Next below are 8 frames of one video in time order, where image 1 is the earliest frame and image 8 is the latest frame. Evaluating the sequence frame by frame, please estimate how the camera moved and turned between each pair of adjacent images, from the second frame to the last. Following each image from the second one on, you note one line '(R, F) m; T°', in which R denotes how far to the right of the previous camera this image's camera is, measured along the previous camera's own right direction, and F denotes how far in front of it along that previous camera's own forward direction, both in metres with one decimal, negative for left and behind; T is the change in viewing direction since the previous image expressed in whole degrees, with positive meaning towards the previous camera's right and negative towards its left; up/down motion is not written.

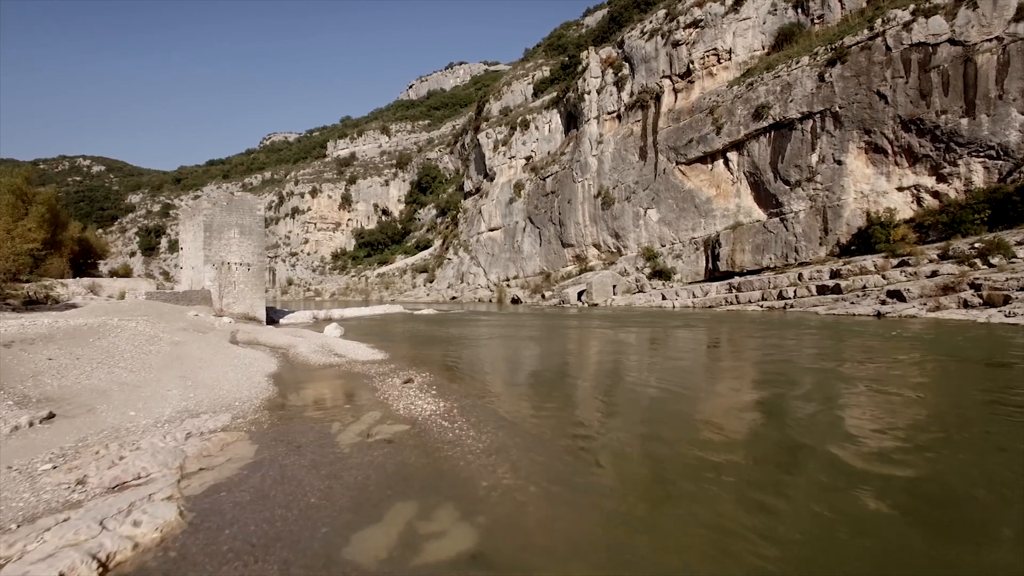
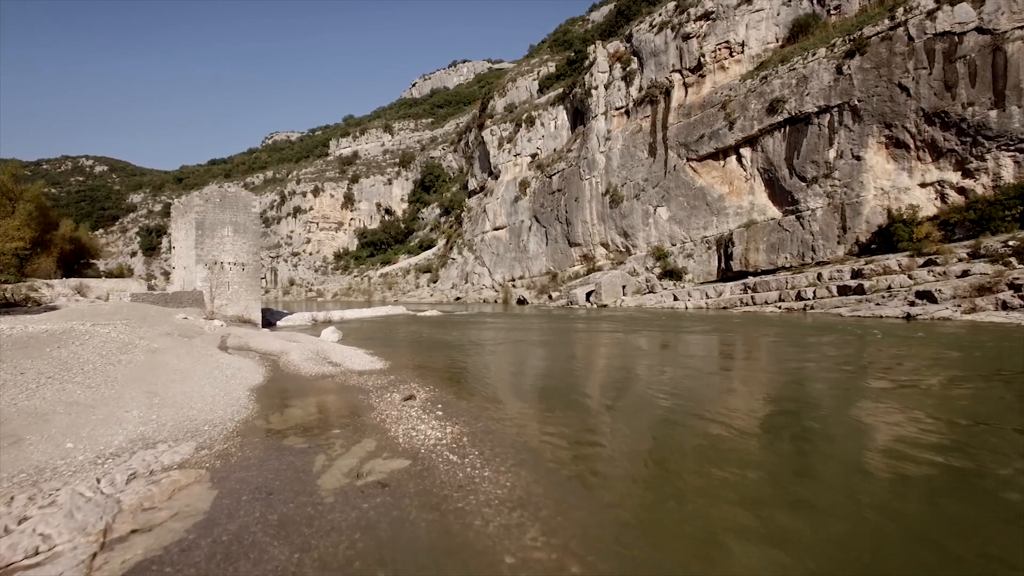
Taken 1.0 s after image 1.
(-0.2, +1.0) m; 0°
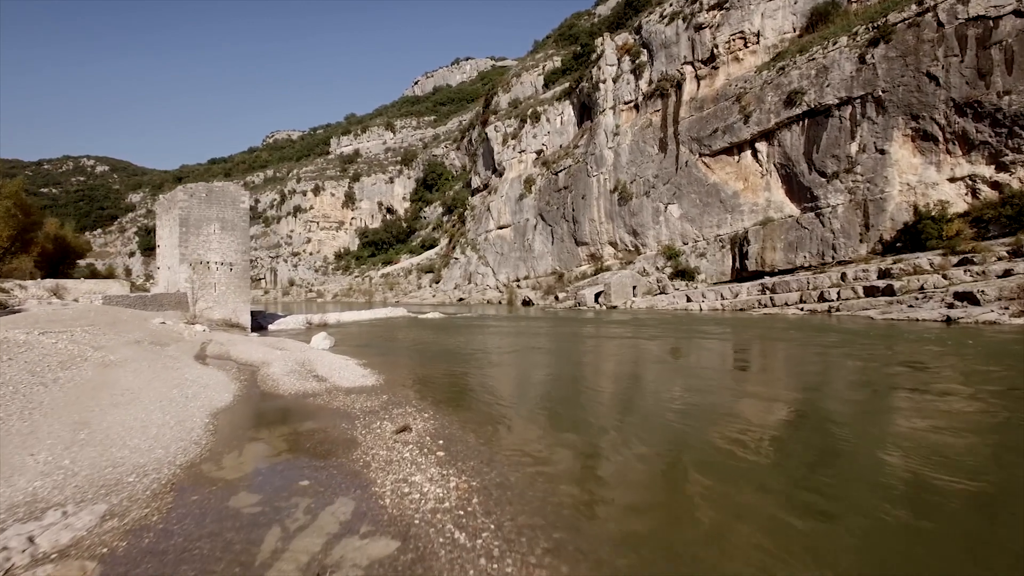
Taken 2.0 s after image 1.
(-0.2, +1.3) m; 0°
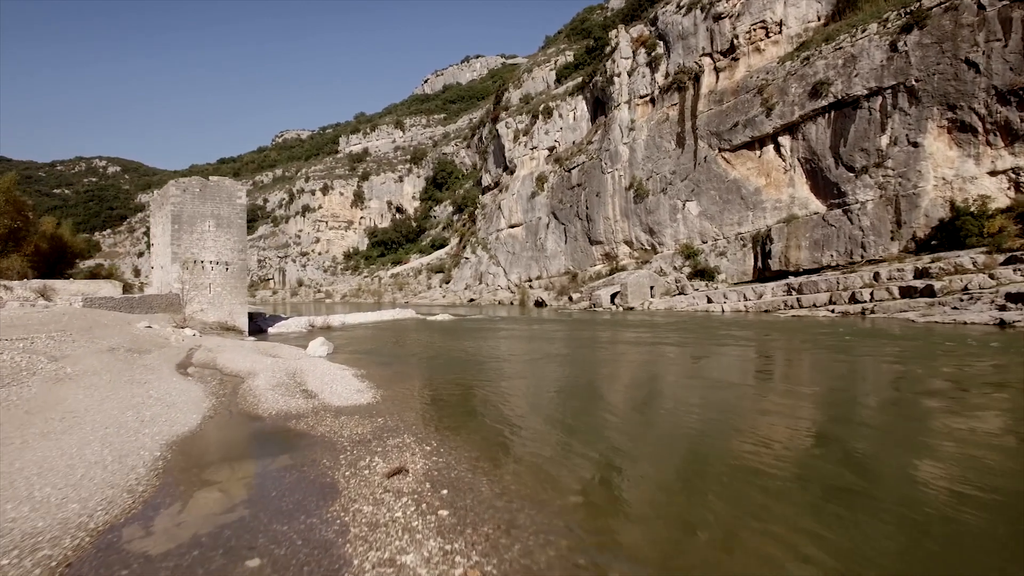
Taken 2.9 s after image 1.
(-0.1, +1.1) m; -1°
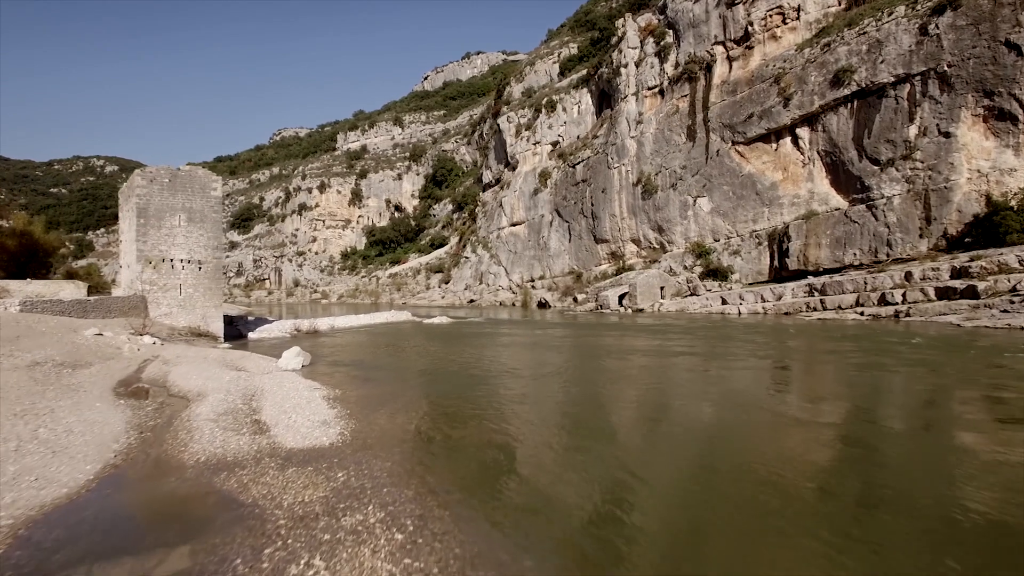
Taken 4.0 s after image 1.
(-0.1, +1.6) m; 0°
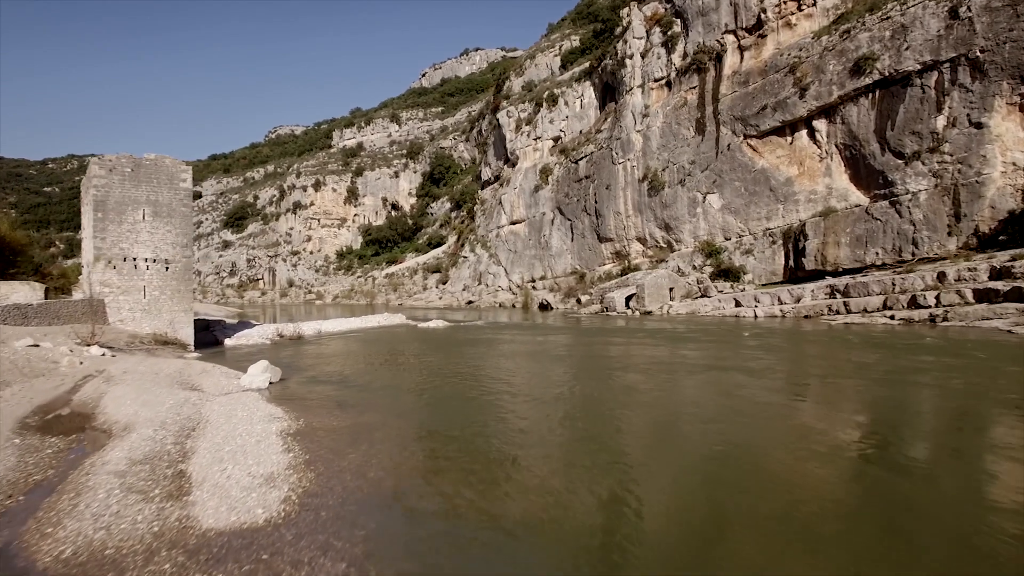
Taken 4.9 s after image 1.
(-0.1, +1.5) m; 0°
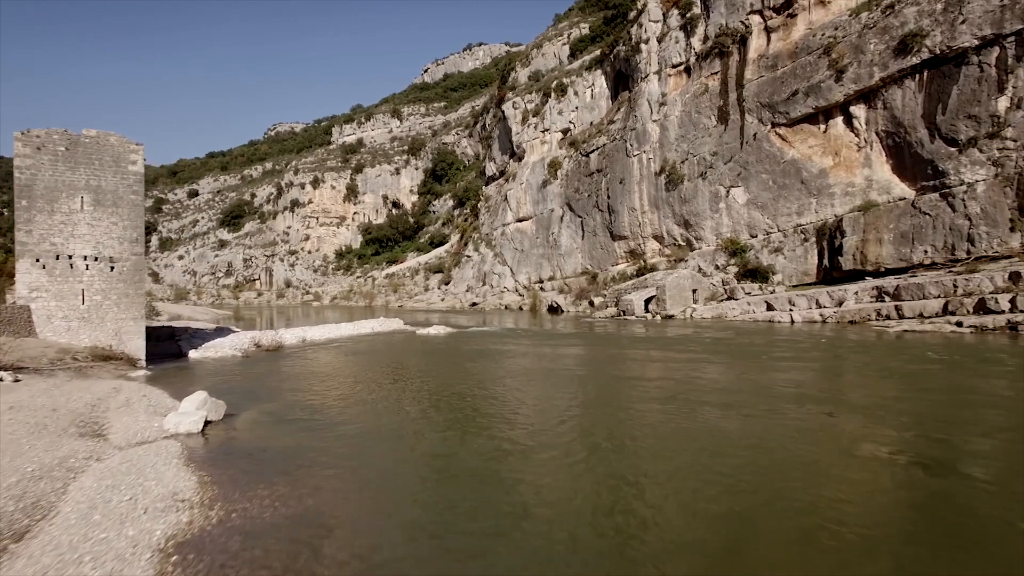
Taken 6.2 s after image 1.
(-0.3, +2.3) m; 0°
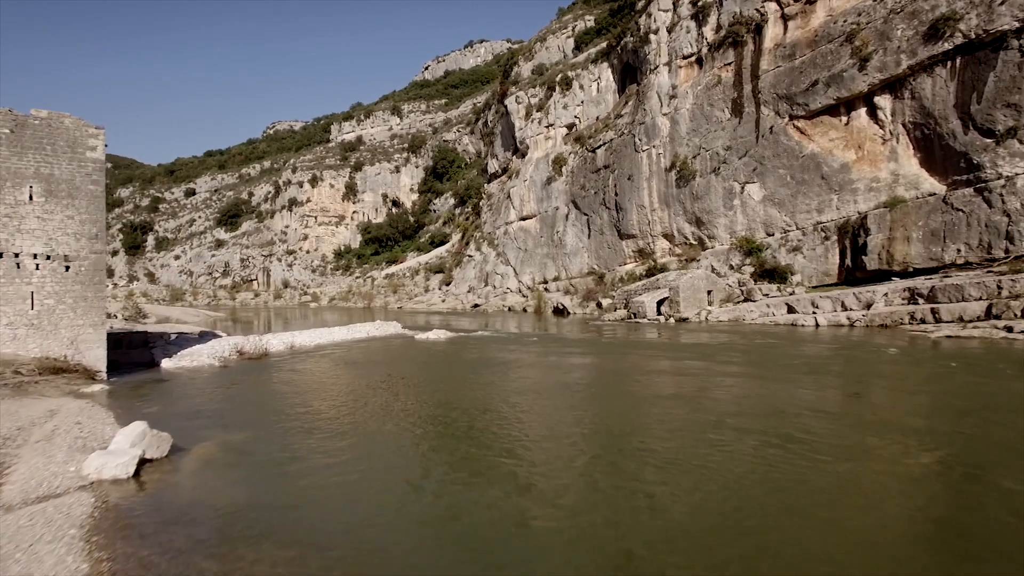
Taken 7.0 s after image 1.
(-0.2, +1.3) m; 0°
